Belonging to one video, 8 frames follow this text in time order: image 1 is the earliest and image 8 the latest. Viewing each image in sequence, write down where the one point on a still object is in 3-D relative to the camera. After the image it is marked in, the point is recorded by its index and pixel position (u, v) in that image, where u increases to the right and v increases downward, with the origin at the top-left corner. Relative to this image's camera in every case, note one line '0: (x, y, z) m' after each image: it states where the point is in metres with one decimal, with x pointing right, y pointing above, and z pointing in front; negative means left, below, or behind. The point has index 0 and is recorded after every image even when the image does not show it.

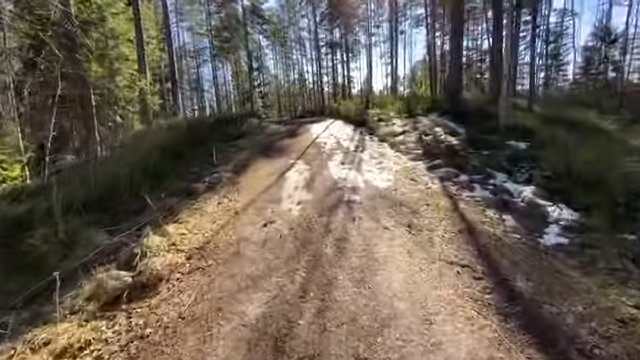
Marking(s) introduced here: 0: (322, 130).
0: (+0.1, +3.1, +17.1) m
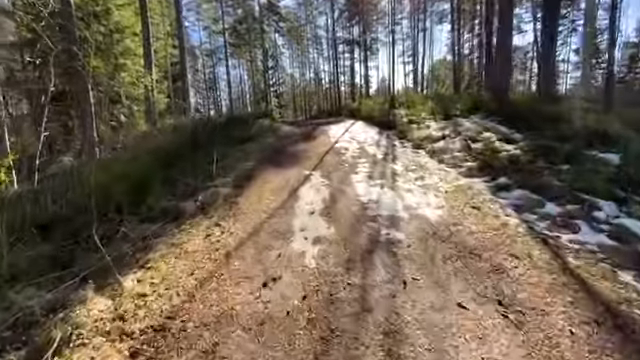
0: (+1.1, +2.5, +14.9) m
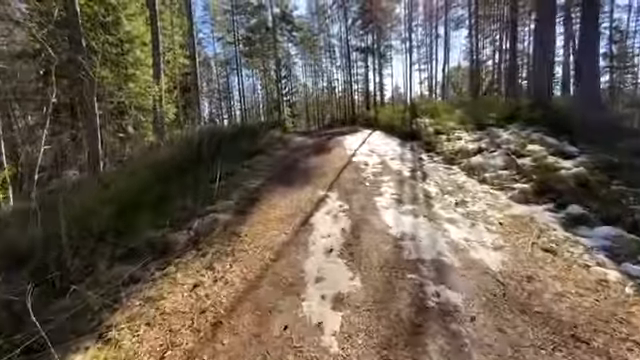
0: (+1.9, +1.8, +13.6) m
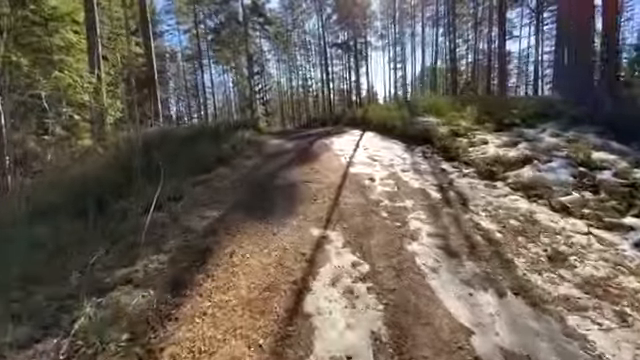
0: (+1.2, +1.2, +10.8) m
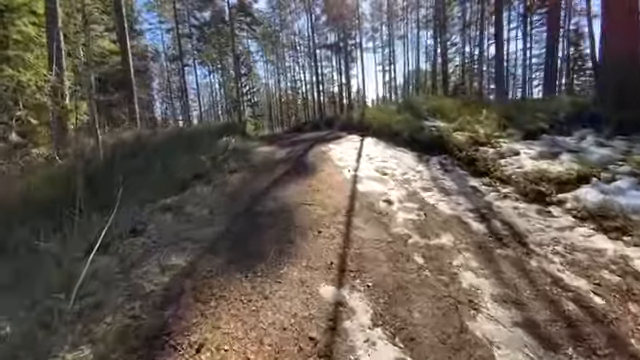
0: (+1.1, +0.7, +9.3) m
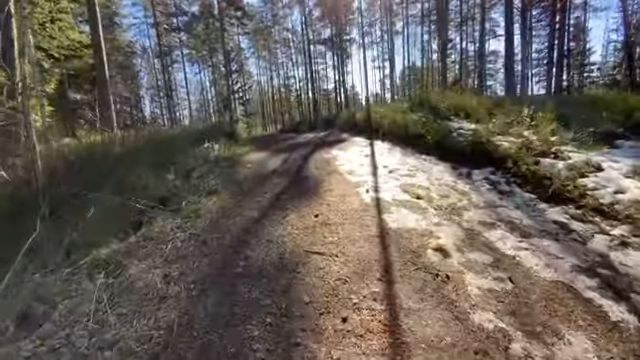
0: (+1.3, +0.3, +7.4) m
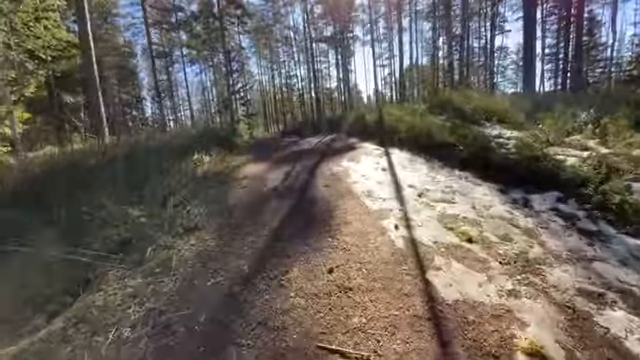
0: (+1.5, -0.2, +5.9) m
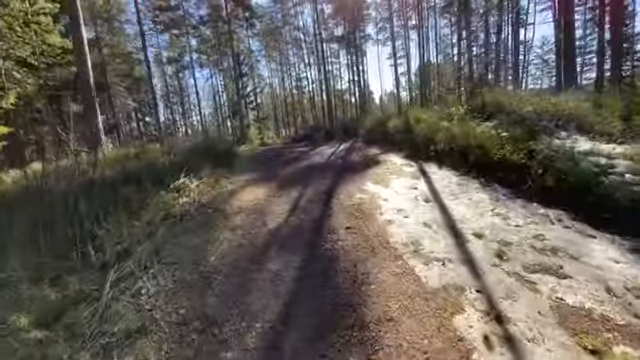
0: (+1.8, -0.9, +3.9) m
